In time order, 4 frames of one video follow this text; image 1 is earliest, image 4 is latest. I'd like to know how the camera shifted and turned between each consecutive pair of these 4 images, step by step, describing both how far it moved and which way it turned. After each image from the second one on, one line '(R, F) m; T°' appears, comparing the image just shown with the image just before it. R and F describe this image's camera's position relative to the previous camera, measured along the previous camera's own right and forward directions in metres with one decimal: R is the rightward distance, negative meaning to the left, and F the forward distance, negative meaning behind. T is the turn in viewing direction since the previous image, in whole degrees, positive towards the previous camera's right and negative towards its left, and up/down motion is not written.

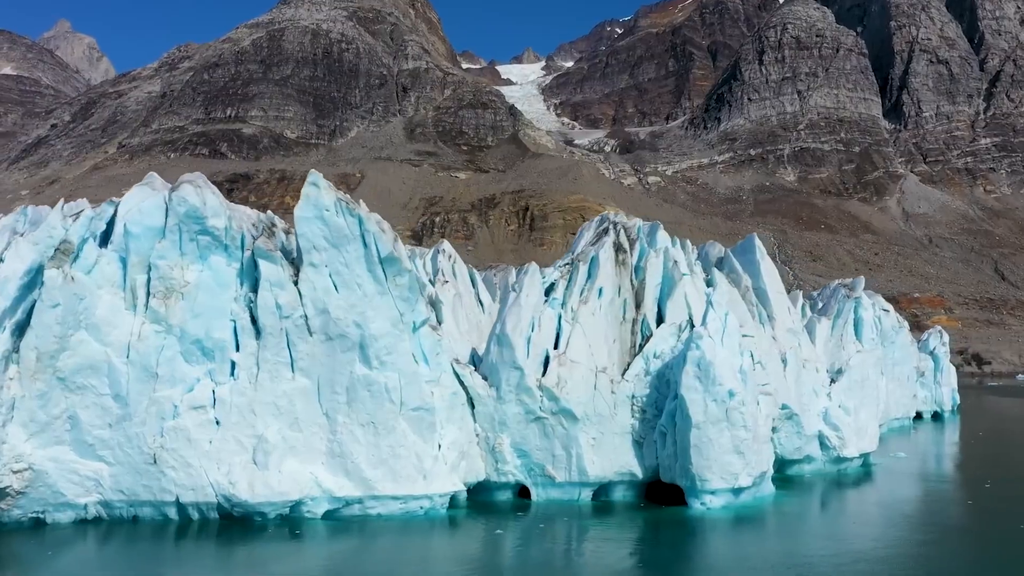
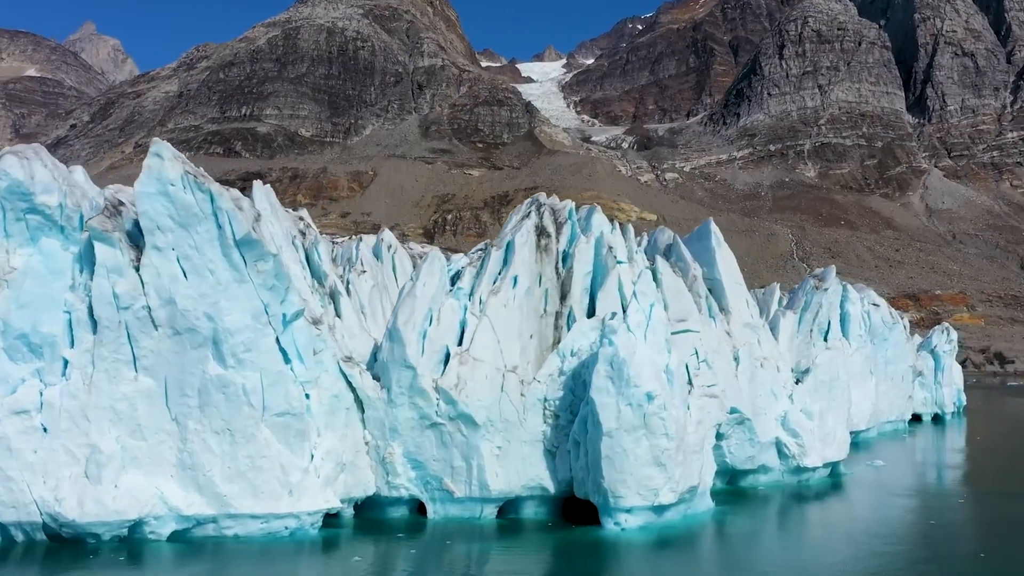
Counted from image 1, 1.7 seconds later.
(+2.7, +2.7) m; -2°
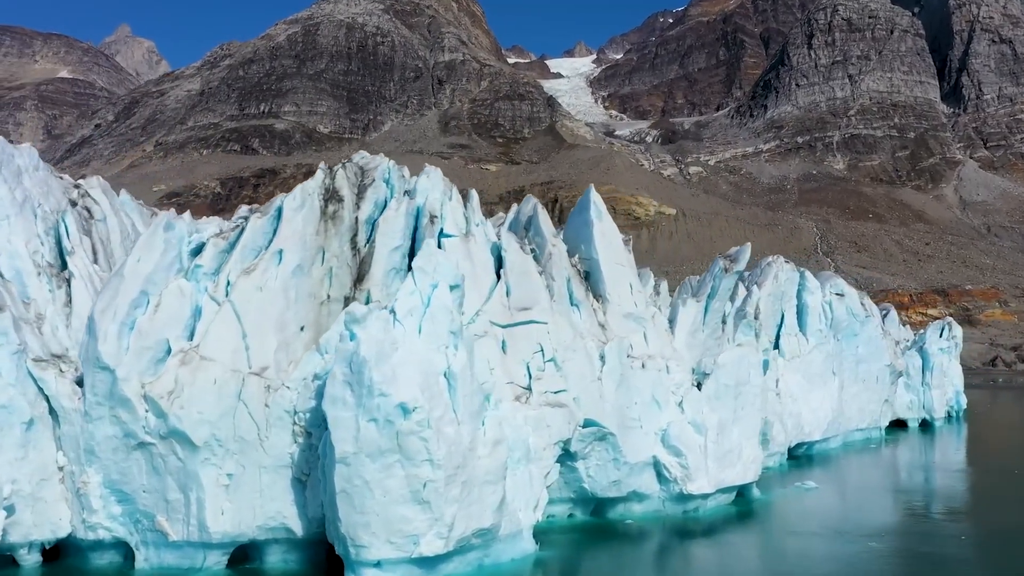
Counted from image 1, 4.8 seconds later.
(+4.7, +4.9) m; -2°
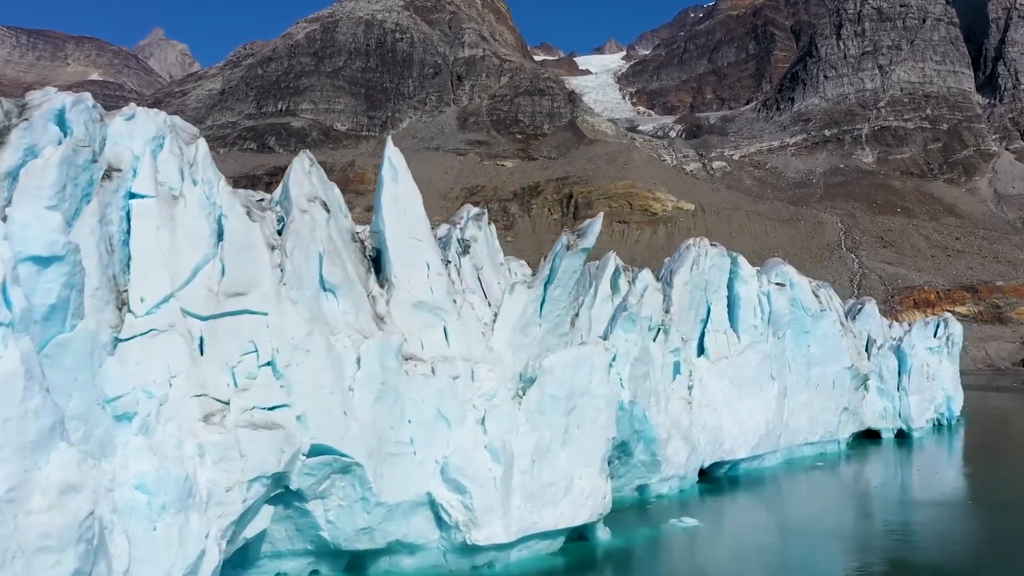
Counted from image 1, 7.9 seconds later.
(+4.7, +5.0) m; -2°
